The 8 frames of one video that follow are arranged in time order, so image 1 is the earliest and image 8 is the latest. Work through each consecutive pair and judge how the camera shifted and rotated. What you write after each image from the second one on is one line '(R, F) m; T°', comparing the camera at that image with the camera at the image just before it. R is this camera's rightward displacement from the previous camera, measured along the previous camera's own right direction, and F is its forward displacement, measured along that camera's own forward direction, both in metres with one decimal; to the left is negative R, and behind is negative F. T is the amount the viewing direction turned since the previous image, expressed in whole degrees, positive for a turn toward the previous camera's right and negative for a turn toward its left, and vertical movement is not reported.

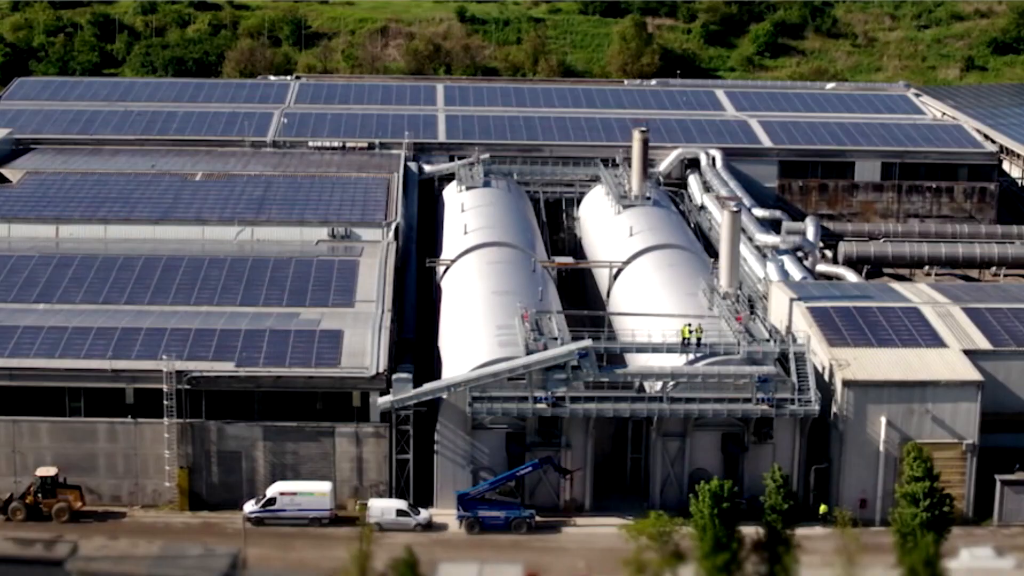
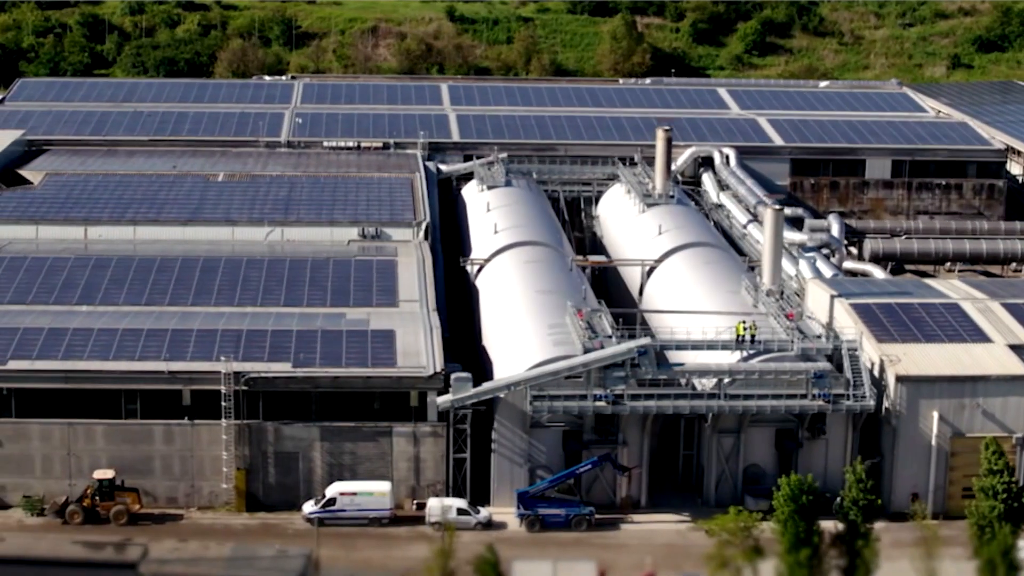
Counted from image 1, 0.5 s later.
(-2.1, -0.2) m; +2°
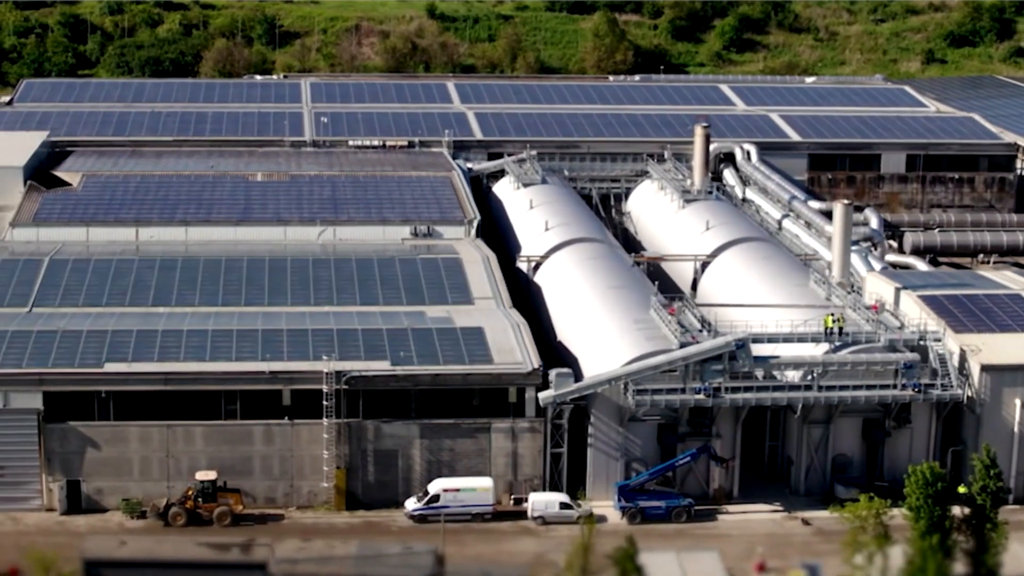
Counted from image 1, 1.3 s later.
(-3.6, -0.3) m; +4°
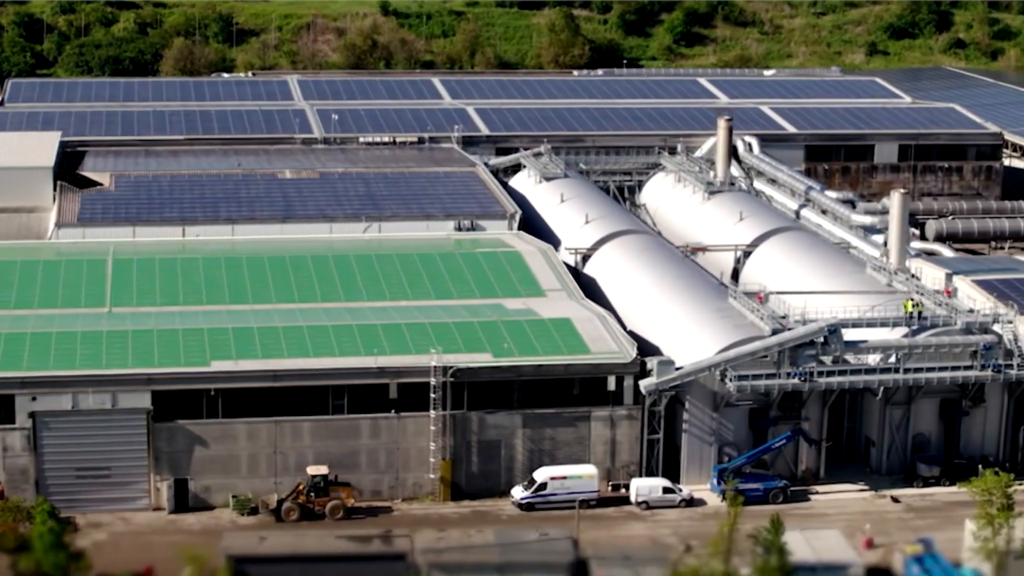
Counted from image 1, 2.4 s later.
(-4.7, -0.5) m; +6°
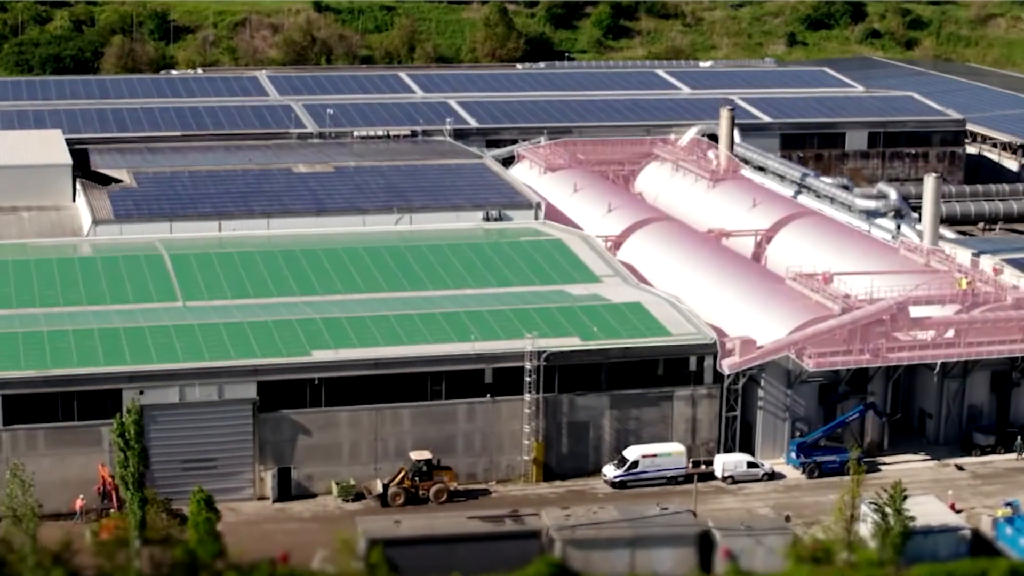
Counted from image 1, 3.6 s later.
(-5.2, -0.8) m; +7°
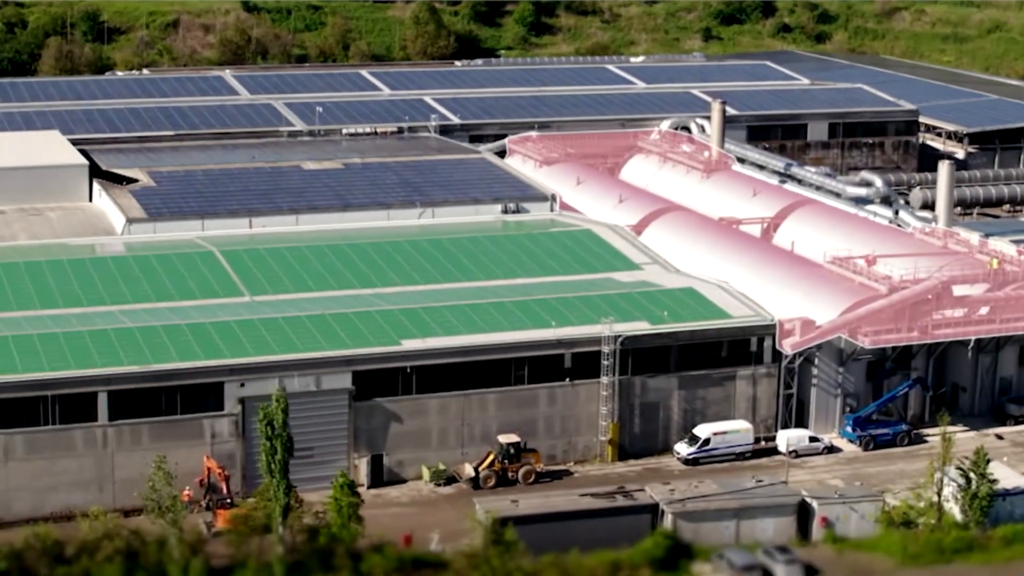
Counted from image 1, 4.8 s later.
(-5.3, -1.0) m; +7°
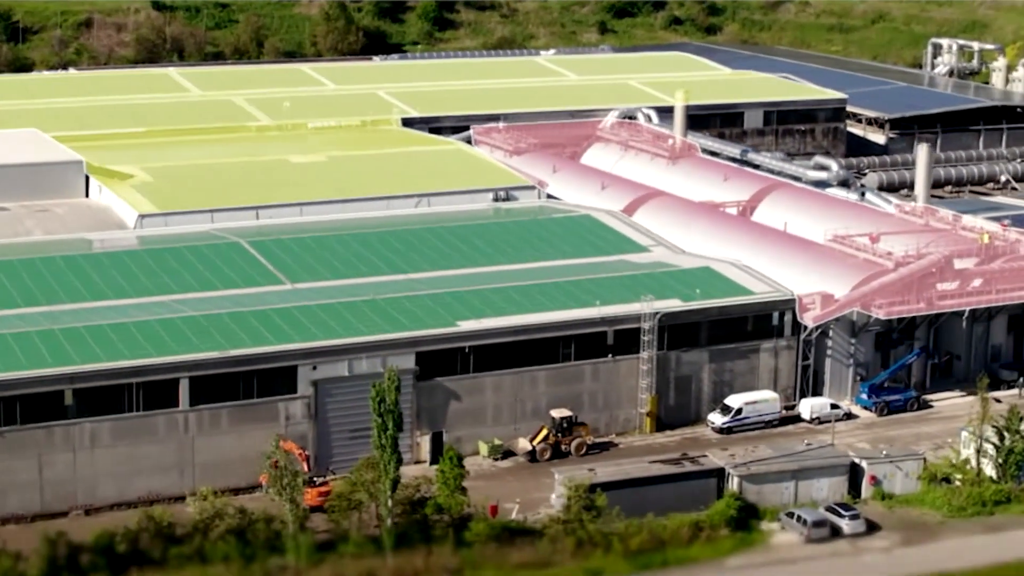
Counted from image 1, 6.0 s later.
(-5.3, -1.5) m; +7°
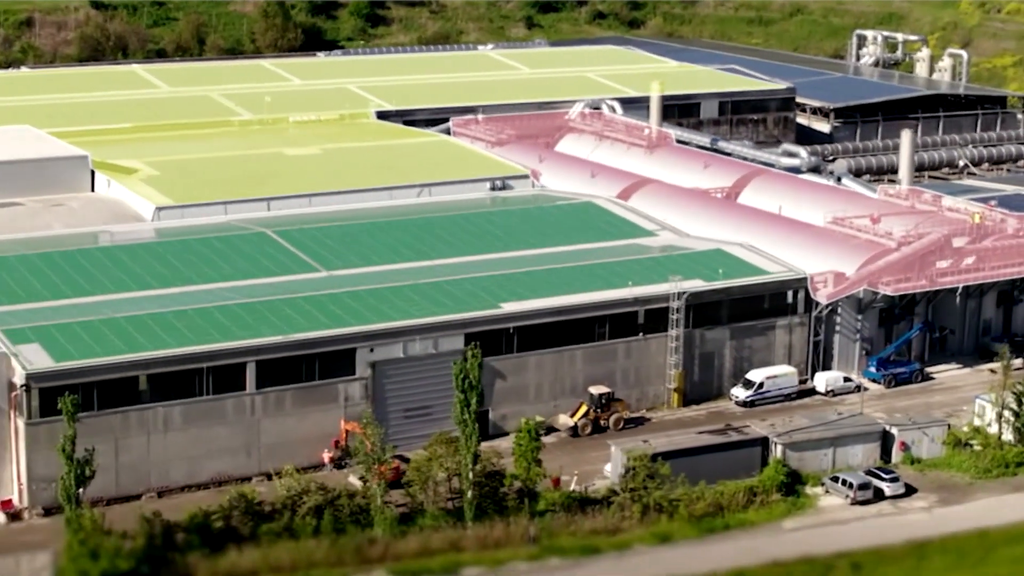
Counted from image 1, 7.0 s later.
(-4.3, -1.4) m; +6°
